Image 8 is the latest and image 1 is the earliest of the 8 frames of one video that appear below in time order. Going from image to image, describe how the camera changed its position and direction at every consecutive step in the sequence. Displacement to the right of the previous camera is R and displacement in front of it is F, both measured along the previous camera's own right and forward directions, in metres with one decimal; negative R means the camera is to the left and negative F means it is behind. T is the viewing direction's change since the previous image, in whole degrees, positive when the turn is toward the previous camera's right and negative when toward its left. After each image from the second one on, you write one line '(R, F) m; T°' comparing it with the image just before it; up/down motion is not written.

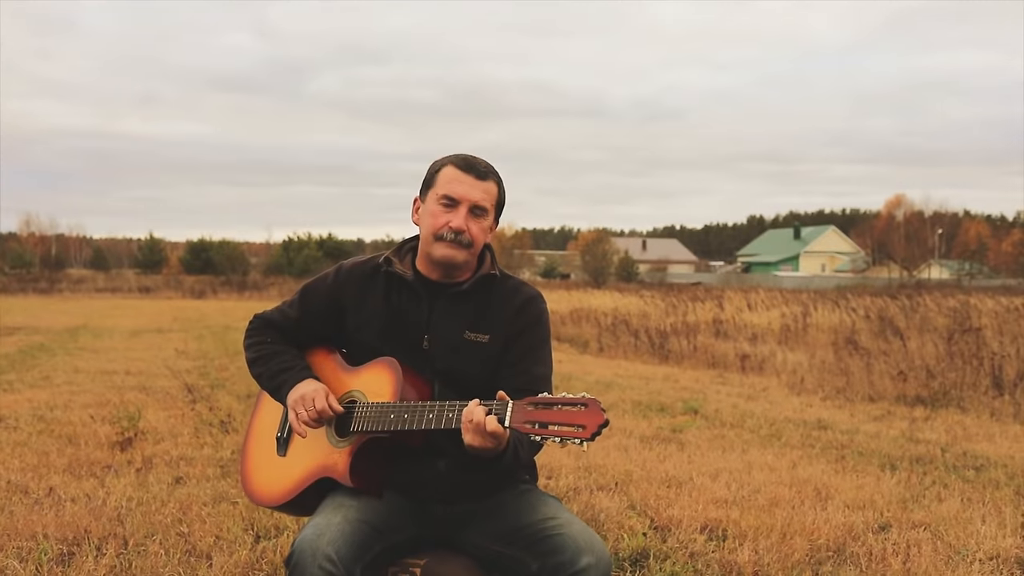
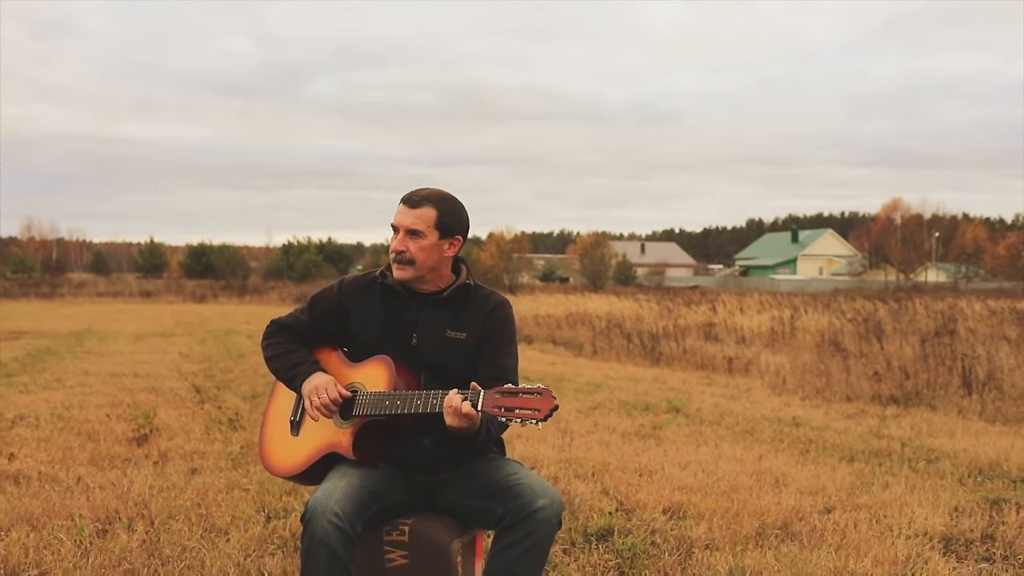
(+0.1, -0.5) m; 0°
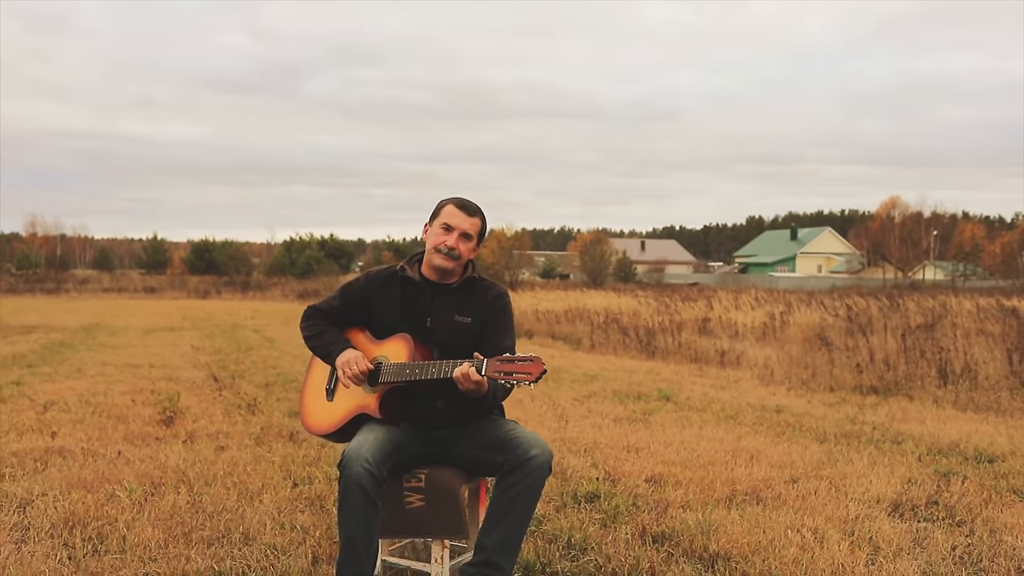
(0.0, -0.6) m; 0°
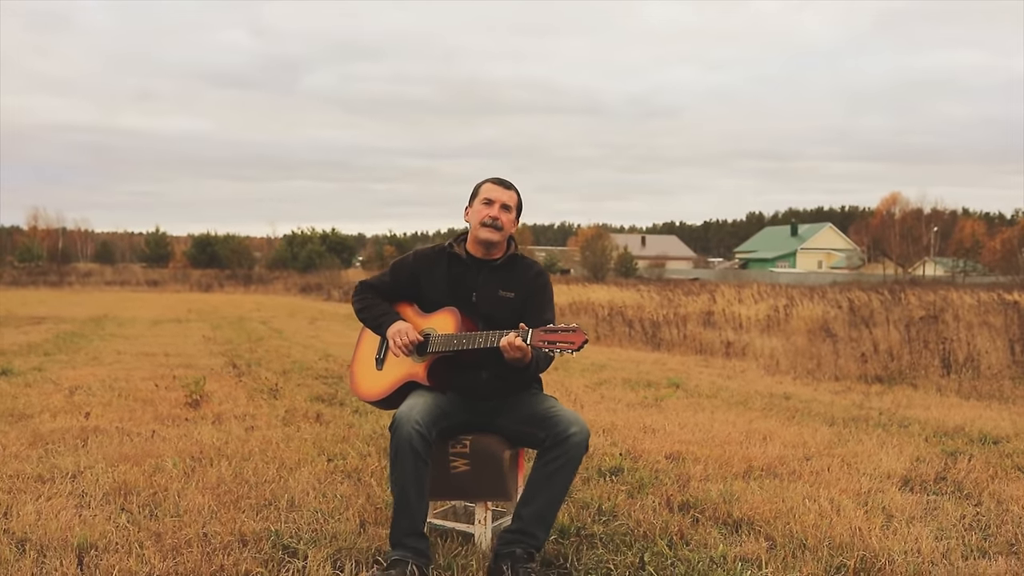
(-0.2, -0.2) m; 0°
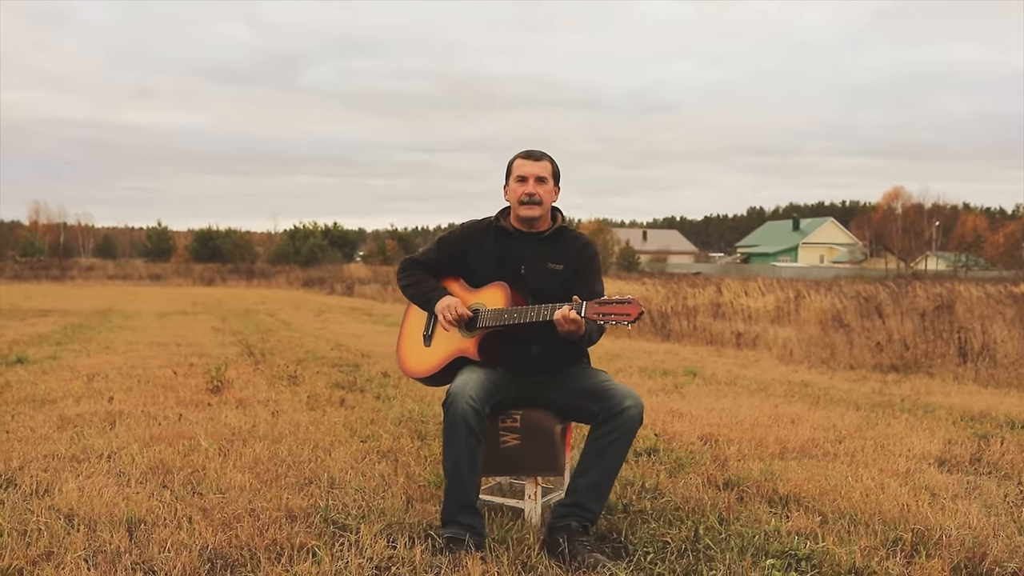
(-0.2, 0.0) m; 0°
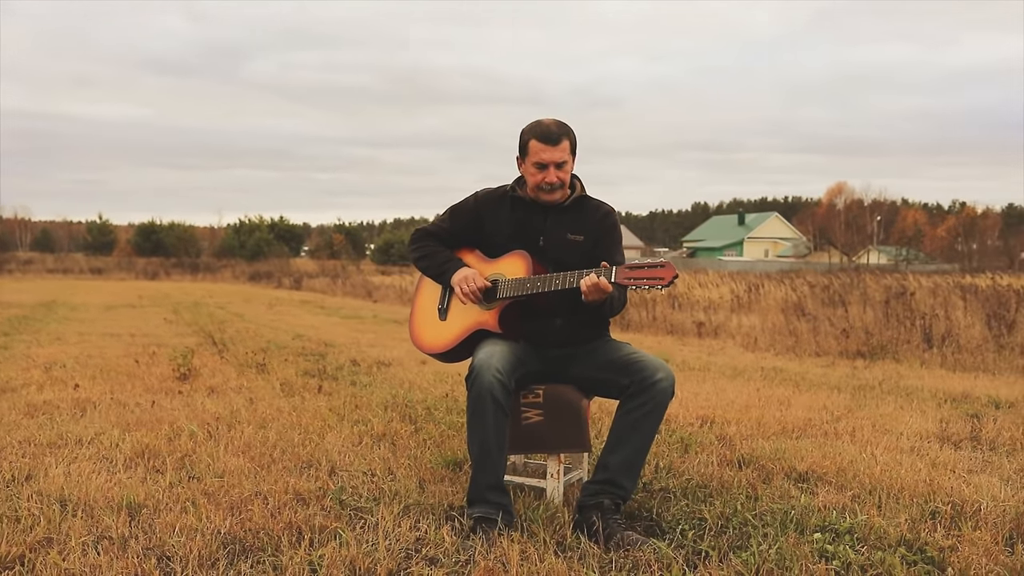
(-0.3, +0.2) m; +4°
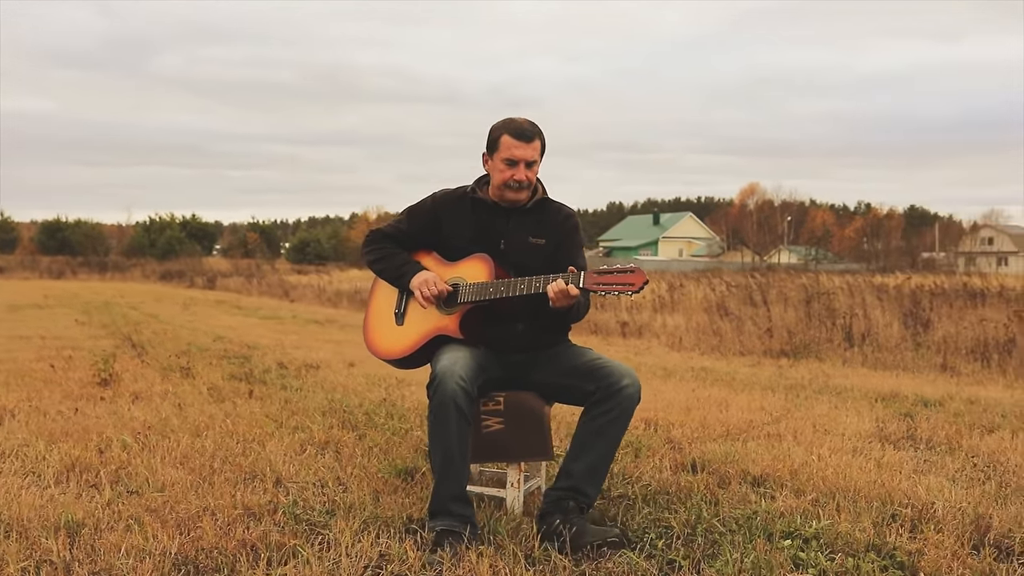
(-0.1, +0.1) m; +6°
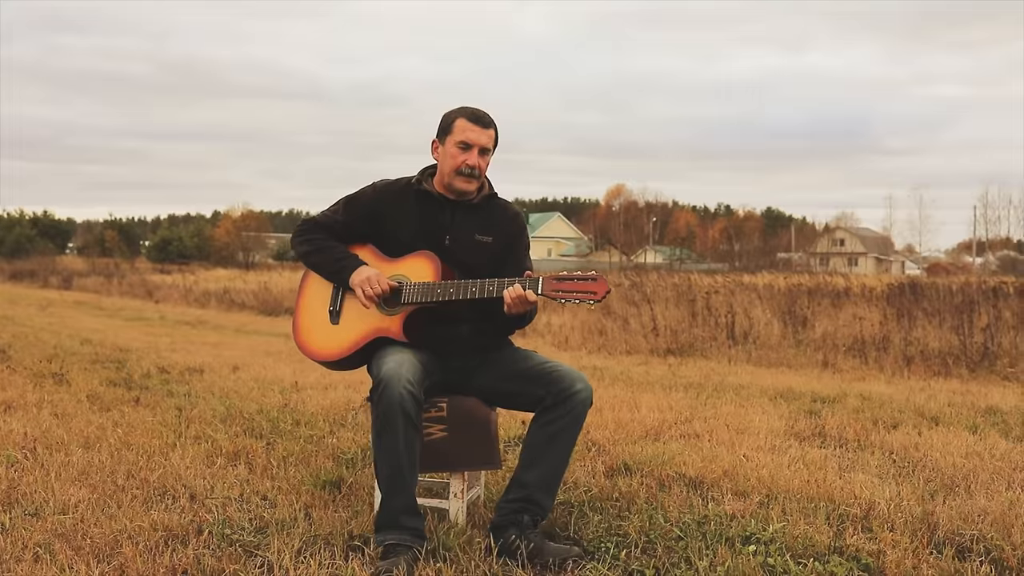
(-0.3, +0.1) m; +9°
